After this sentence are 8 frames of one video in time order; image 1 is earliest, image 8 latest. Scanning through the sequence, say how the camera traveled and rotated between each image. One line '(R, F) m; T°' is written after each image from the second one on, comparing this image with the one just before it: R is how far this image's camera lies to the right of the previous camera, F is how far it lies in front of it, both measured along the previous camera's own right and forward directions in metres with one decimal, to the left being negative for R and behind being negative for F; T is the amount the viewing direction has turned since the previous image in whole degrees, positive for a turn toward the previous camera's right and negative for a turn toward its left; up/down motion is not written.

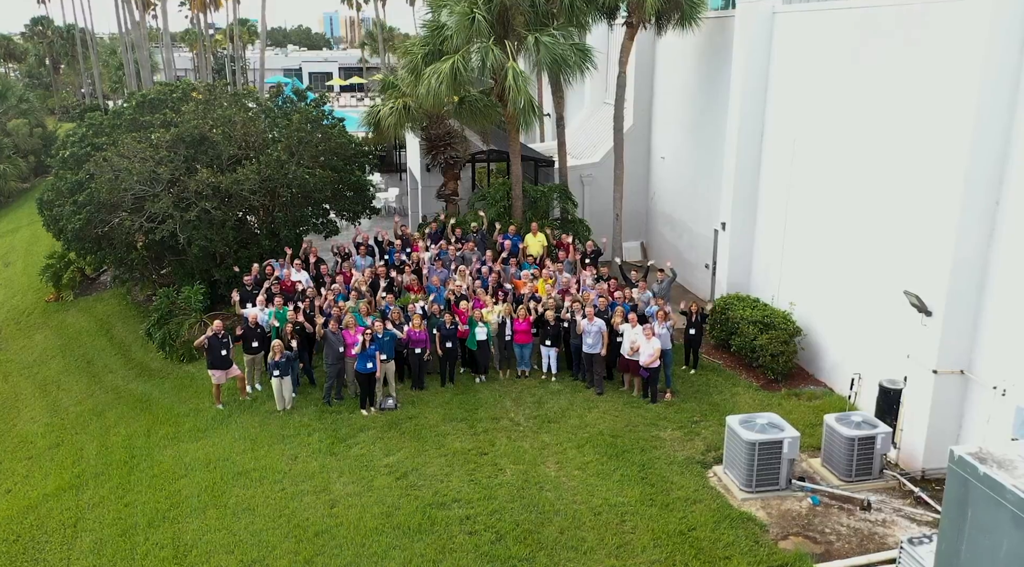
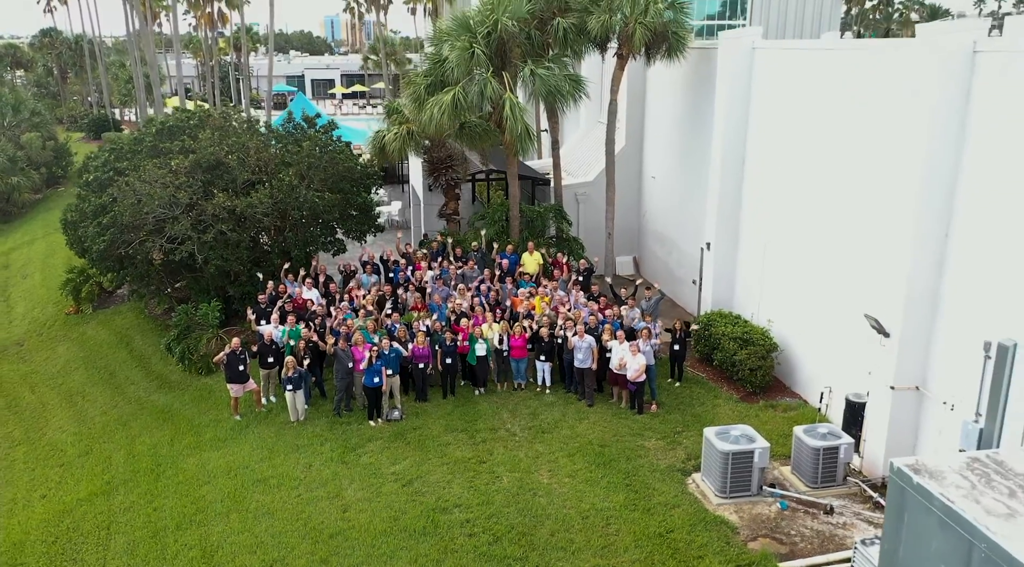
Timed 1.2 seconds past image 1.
(+0.1, -1.0) m; 0°
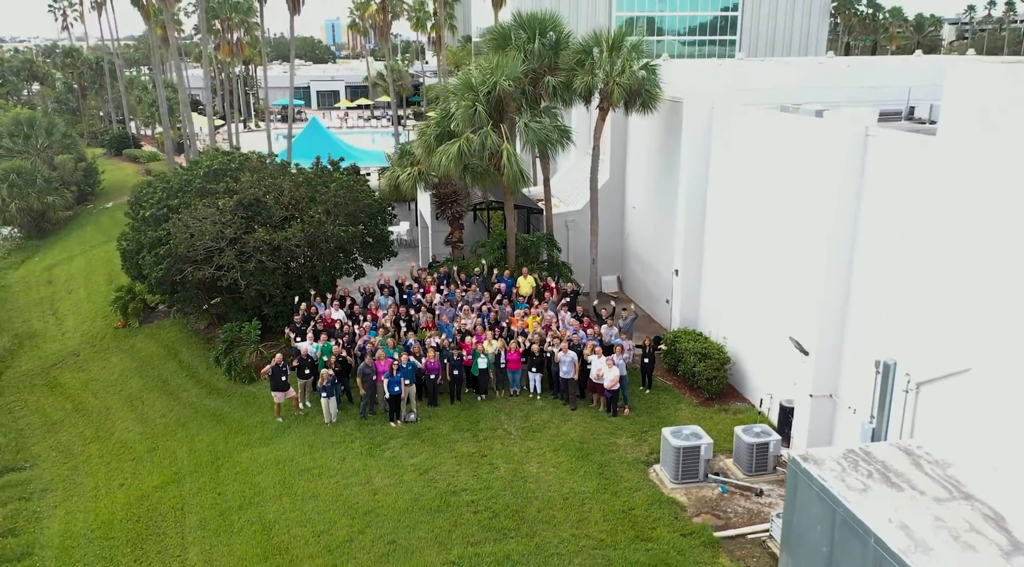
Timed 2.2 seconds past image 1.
(+0.1, -2.9) m; 0°
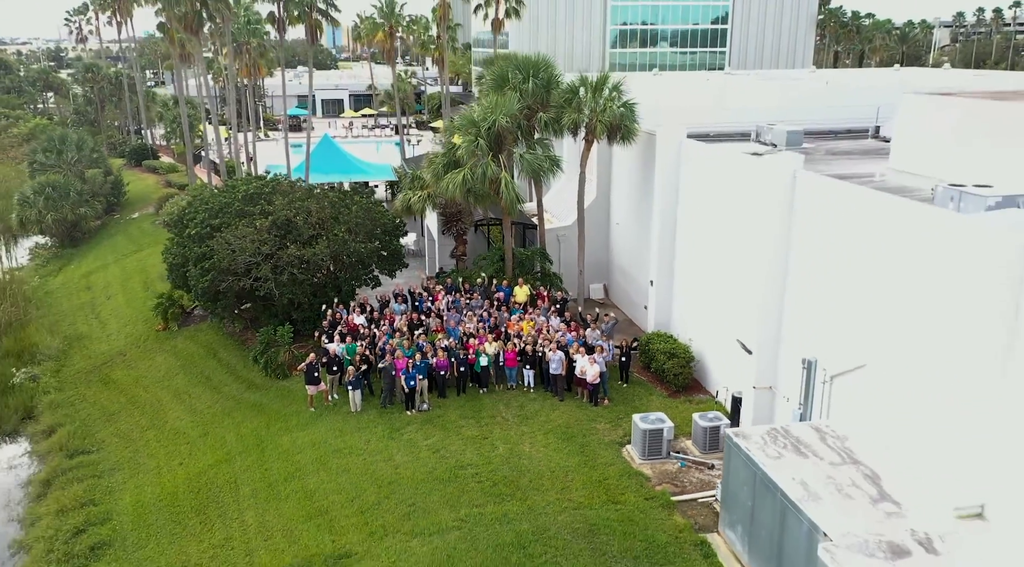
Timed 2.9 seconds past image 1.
(0.0, -3.2) m; 0°
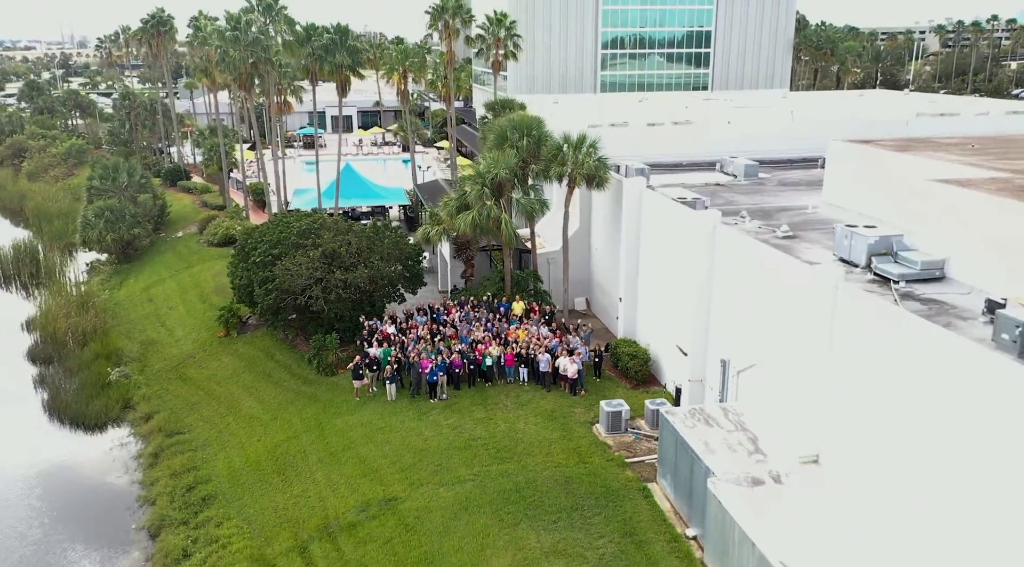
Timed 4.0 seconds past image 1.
(0.0, -6.3) m; 0°
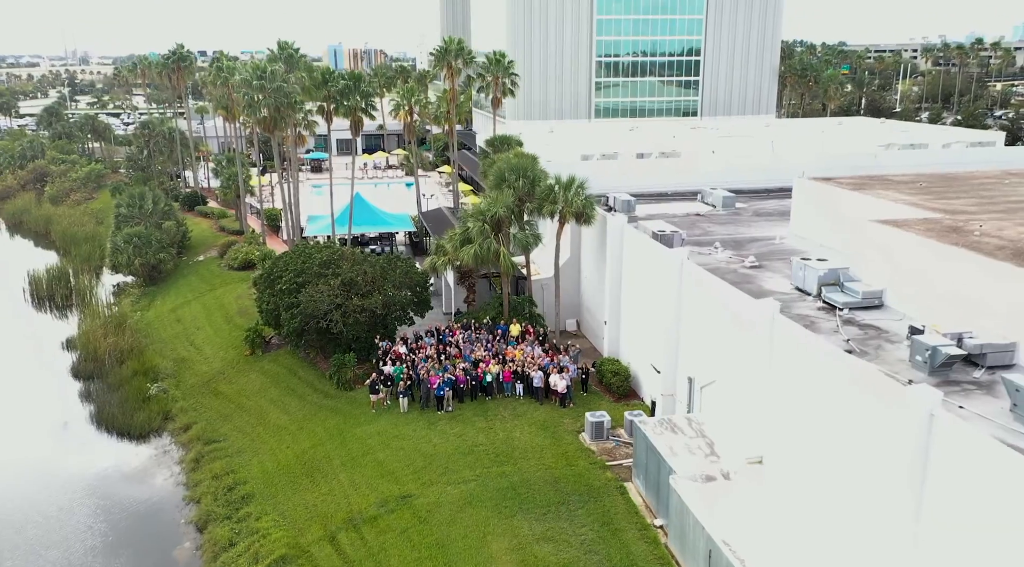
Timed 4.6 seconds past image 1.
(+0.1, -3.8) m; 0°
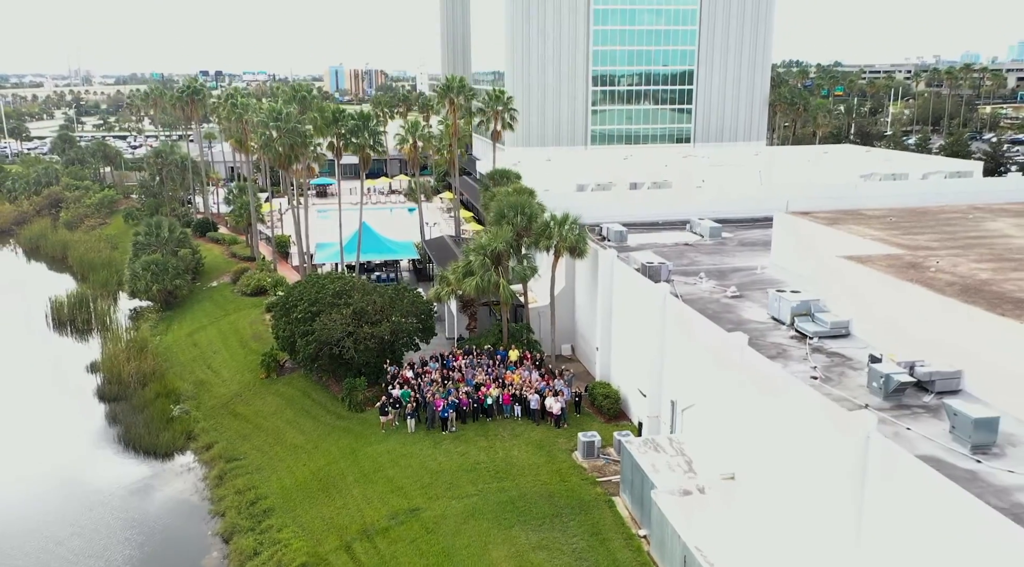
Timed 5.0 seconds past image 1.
(0.0, -2.7) m; 0°
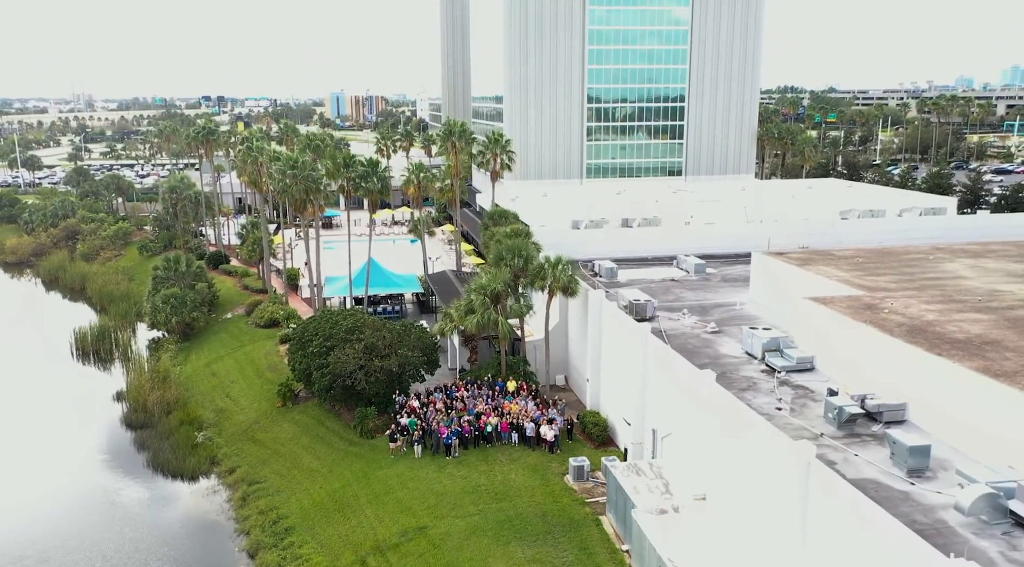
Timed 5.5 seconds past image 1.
(+0.1, -3.4) m; 0°
